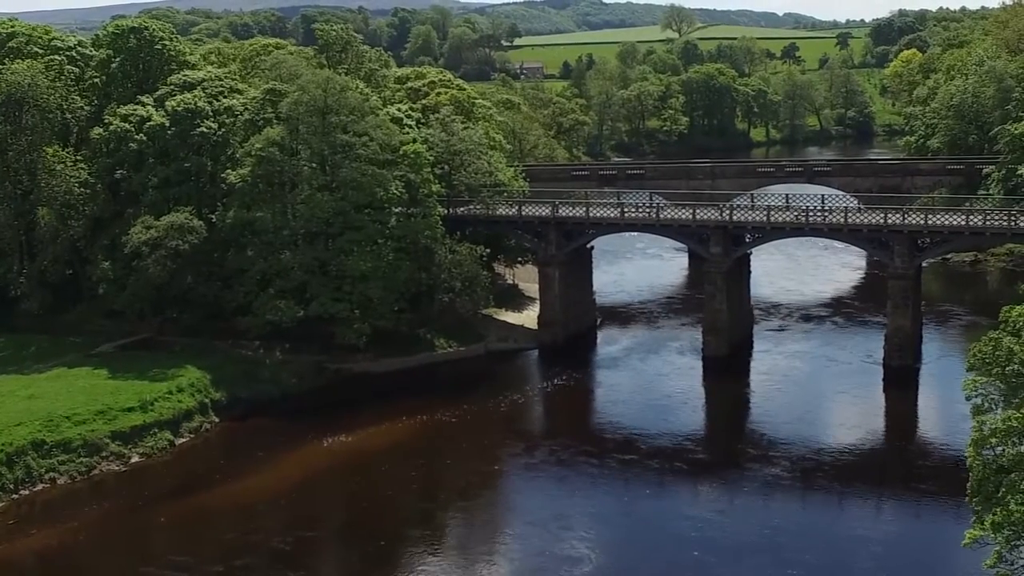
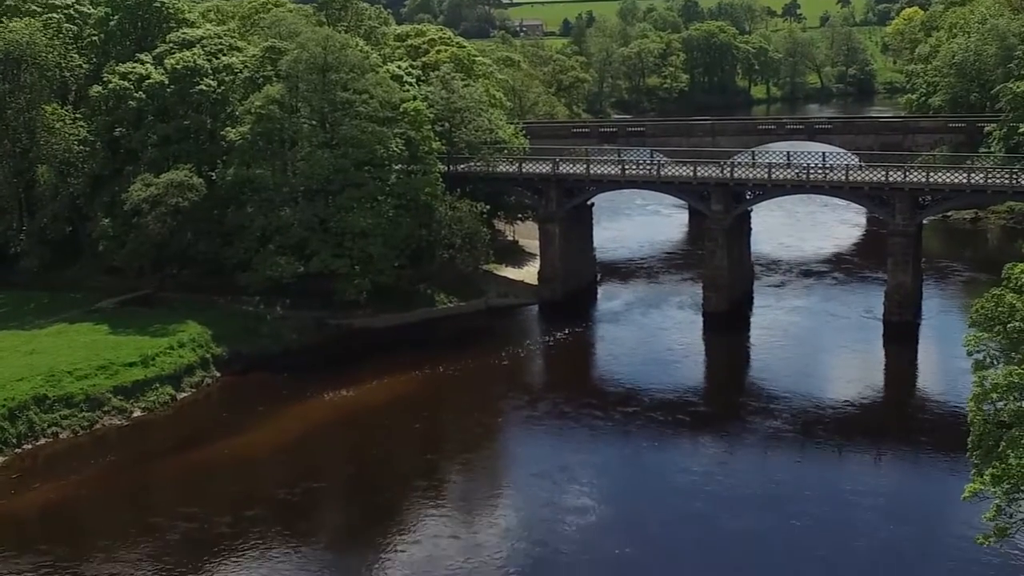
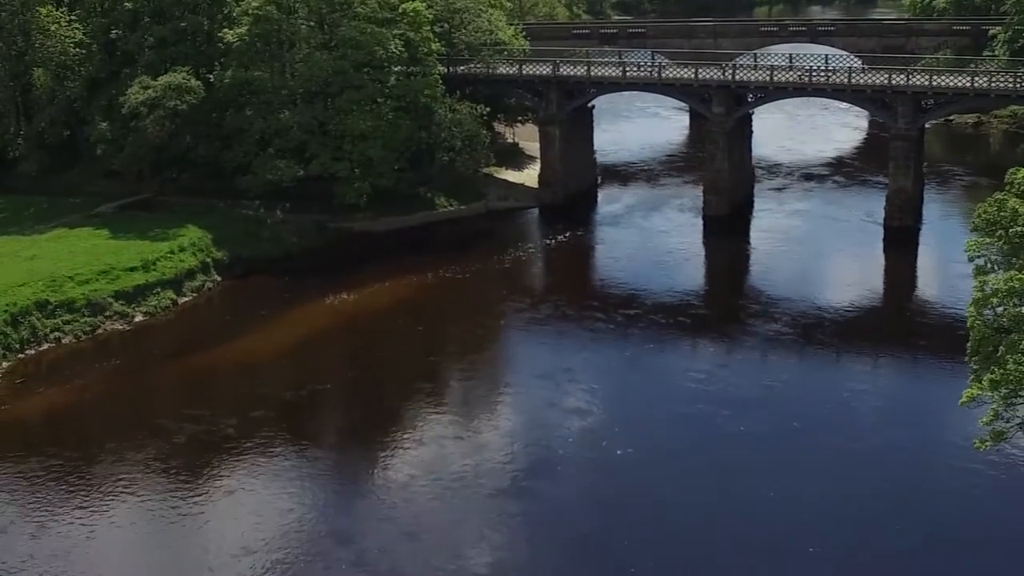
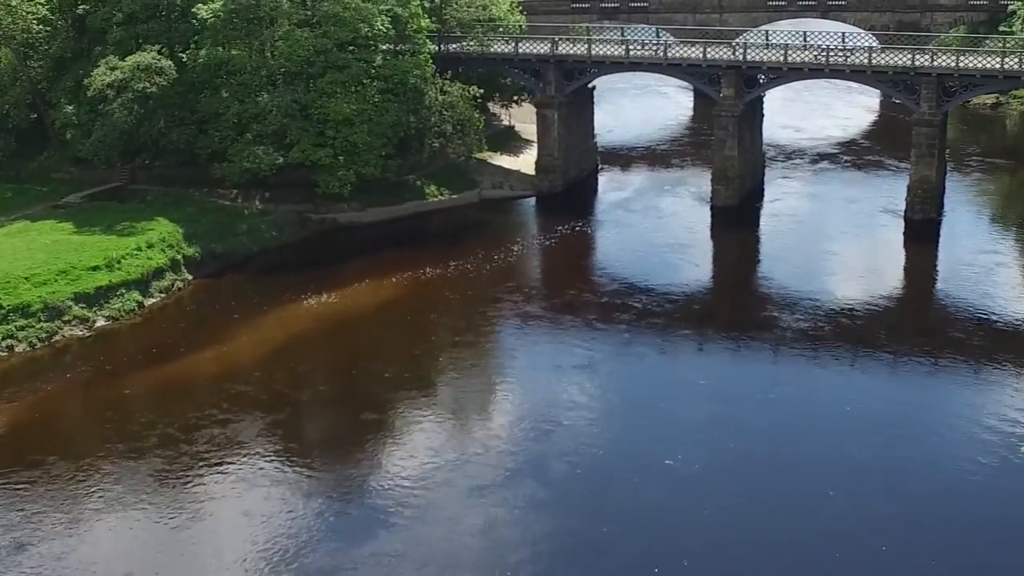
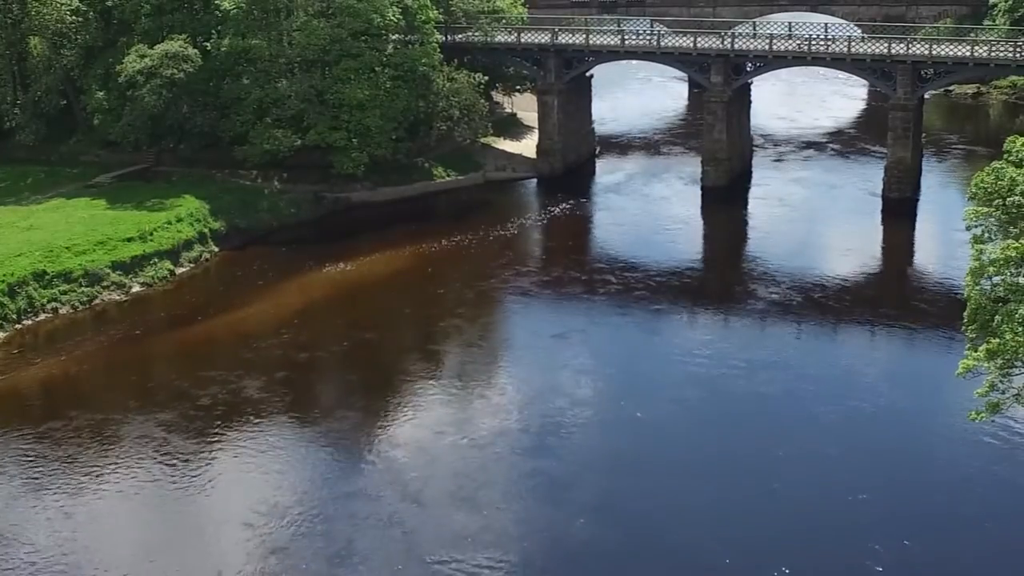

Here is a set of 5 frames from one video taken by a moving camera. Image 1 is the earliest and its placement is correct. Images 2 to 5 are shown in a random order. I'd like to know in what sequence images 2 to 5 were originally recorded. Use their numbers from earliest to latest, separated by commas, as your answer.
2, 3, 5, 4
